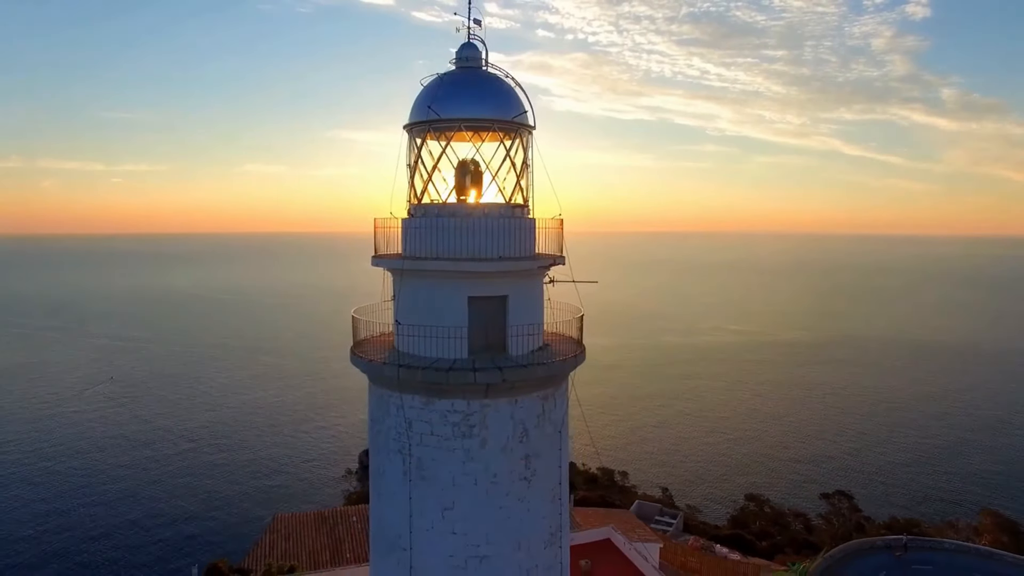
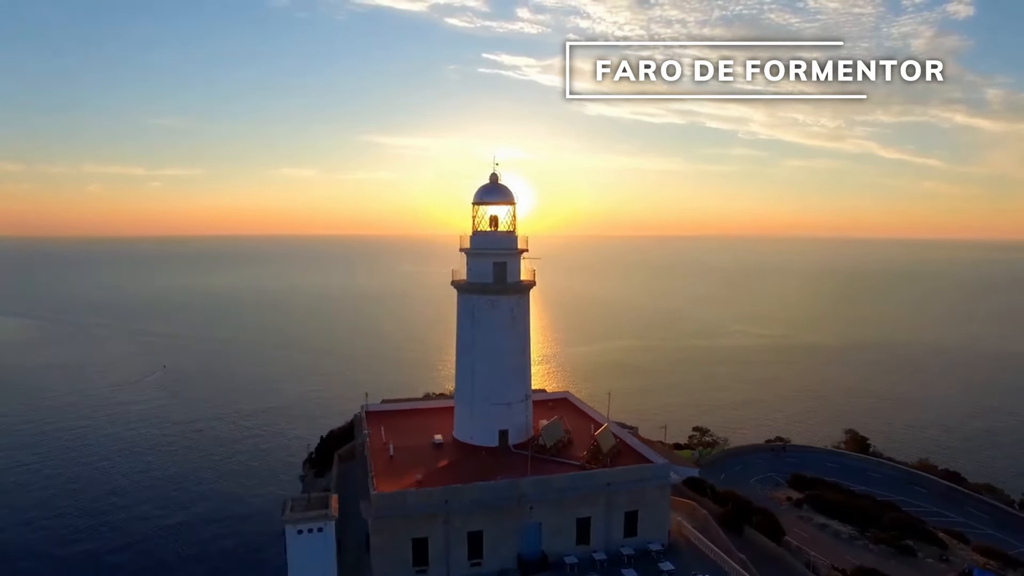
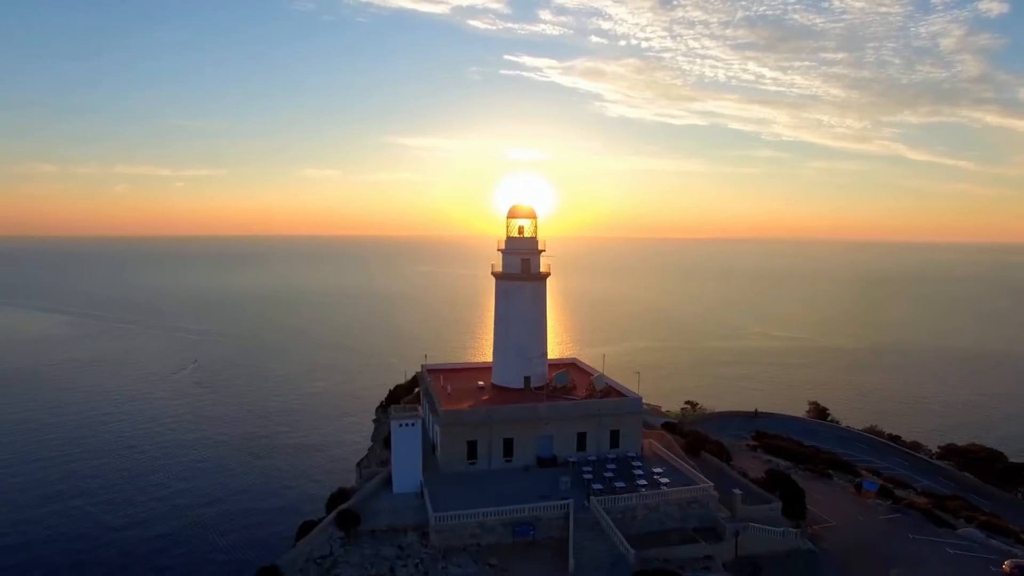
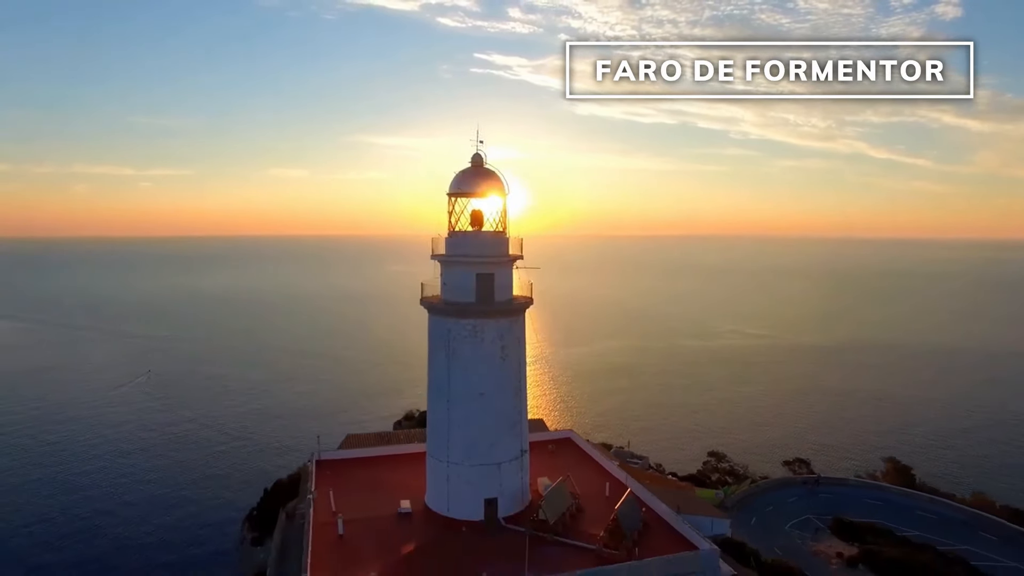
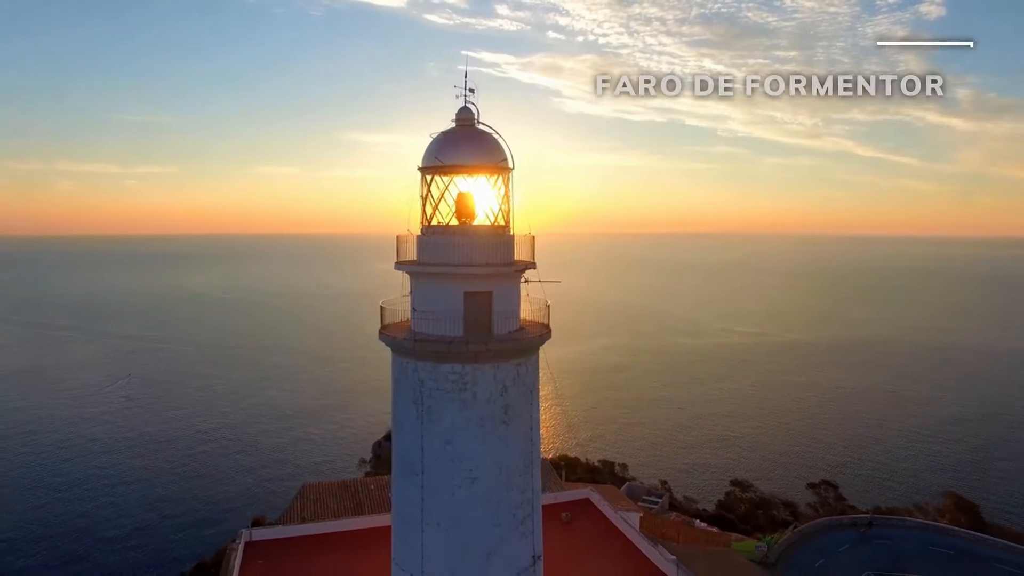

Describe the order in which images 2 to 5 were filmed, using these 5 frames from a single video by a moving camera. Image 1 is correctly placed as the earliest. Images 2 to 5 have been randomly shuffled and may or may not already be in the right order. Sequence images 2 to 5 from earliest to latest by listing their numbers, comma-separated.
5, 4, 2, 3
